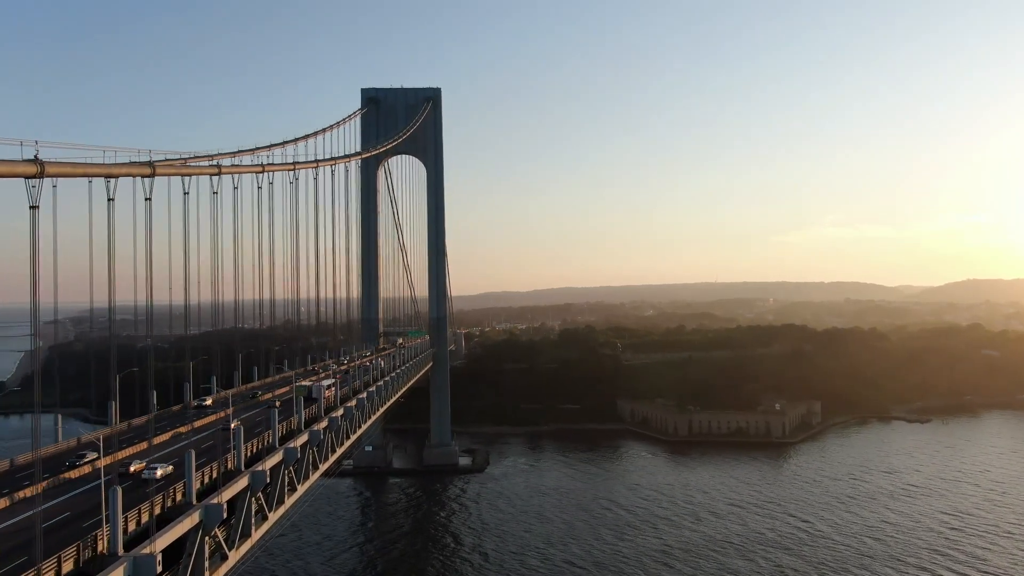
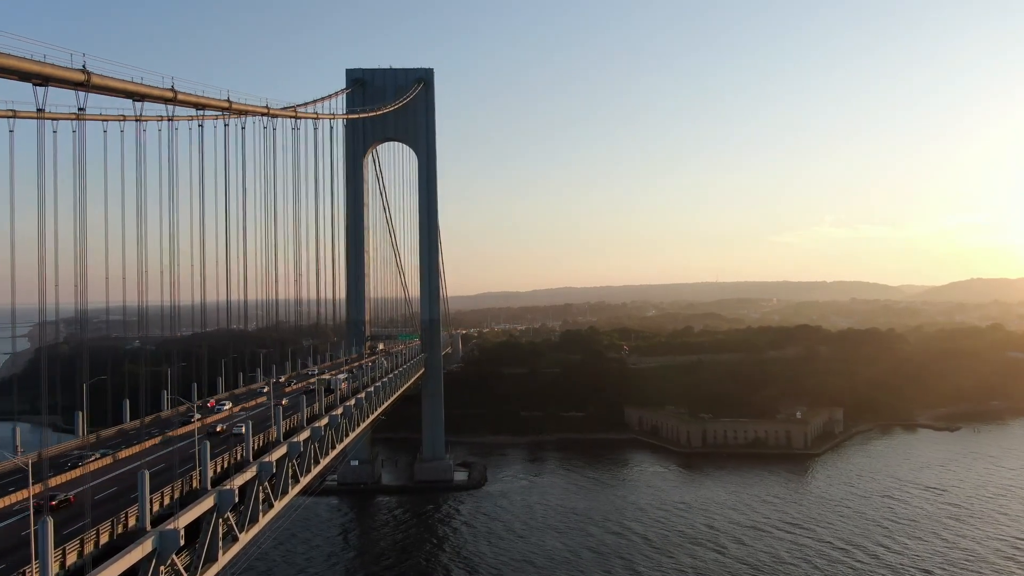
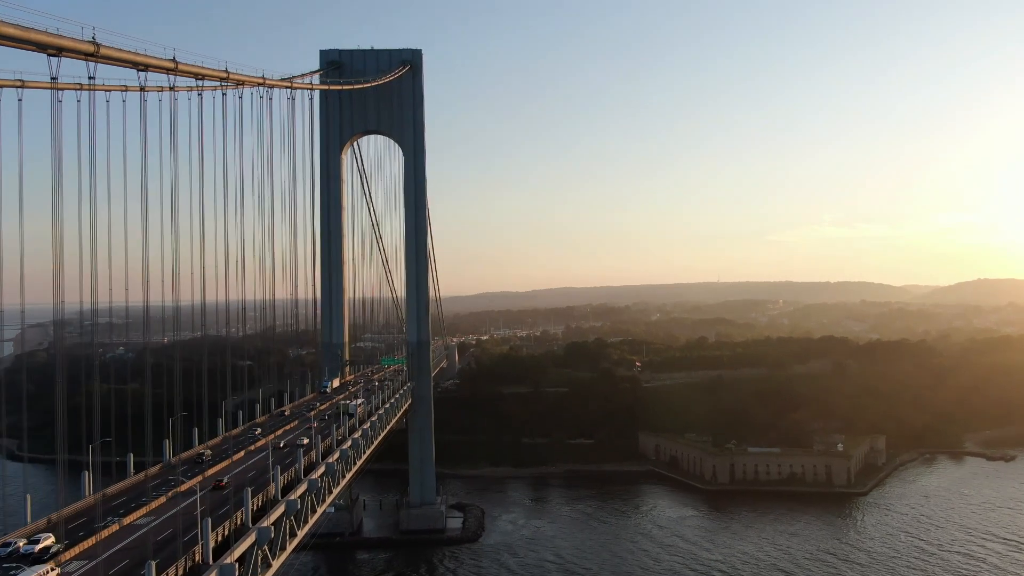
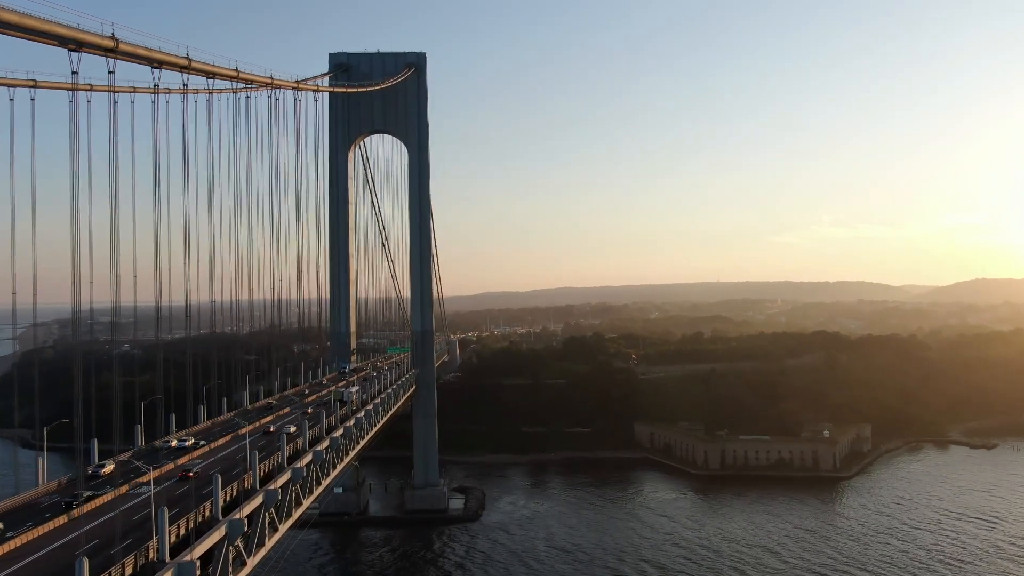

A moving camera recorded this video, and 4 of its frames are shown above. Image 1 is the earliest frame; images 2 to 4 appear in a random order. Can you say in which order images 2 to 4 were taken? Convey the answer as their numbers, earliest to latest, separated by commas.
2, 4, 3
